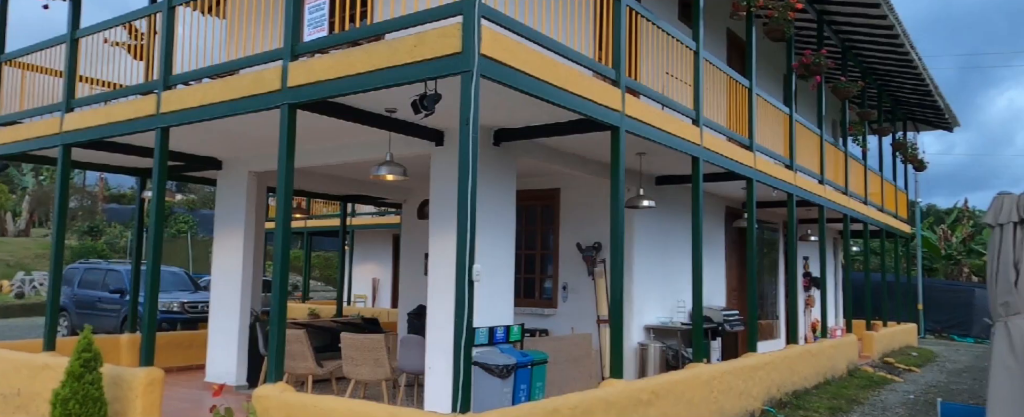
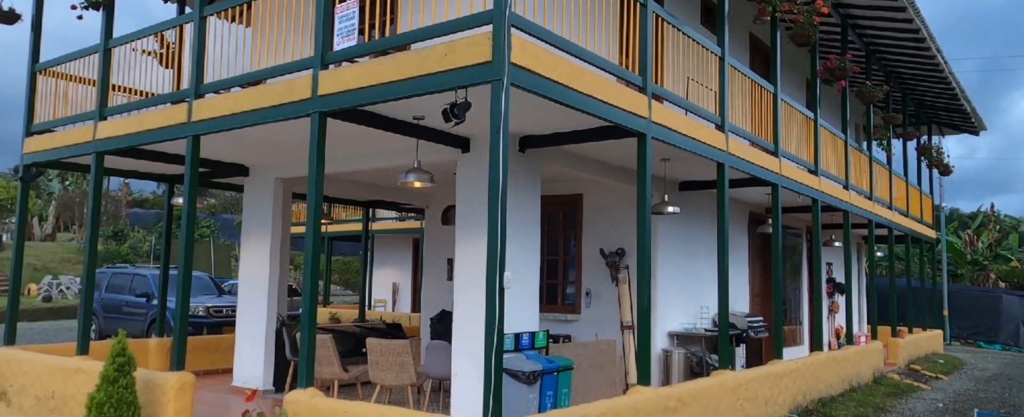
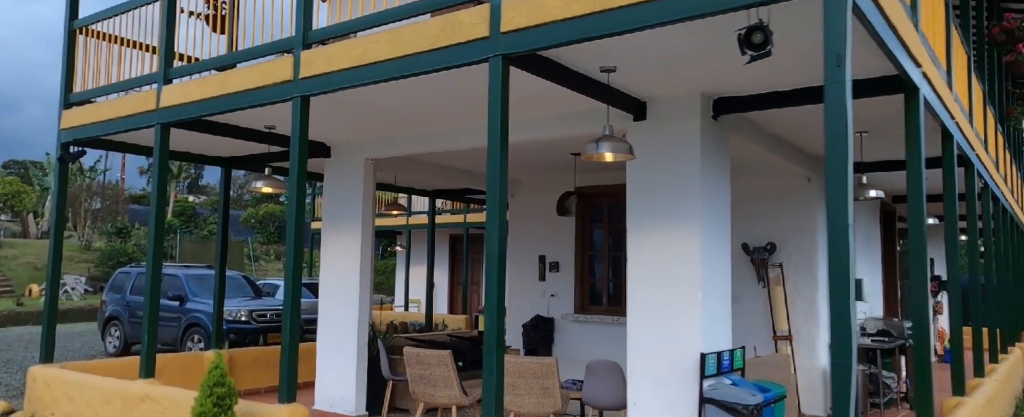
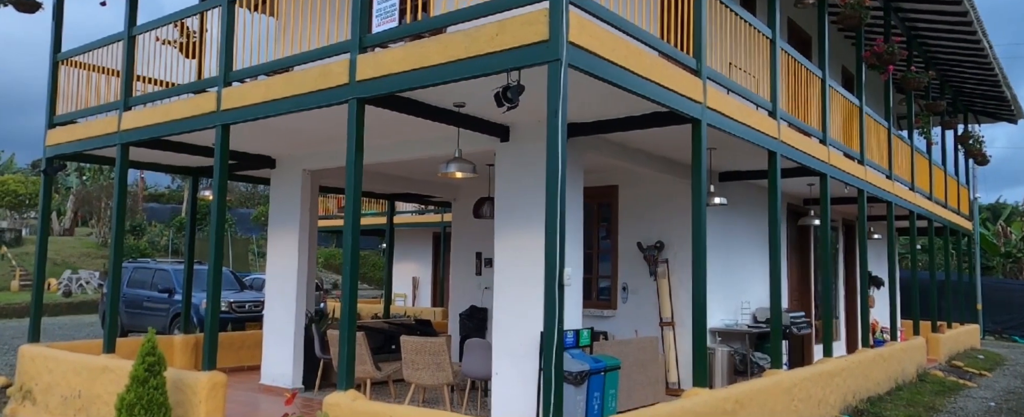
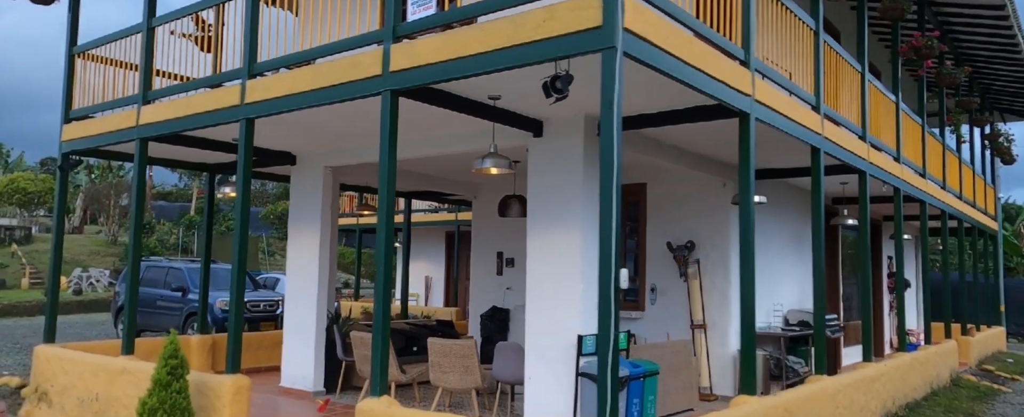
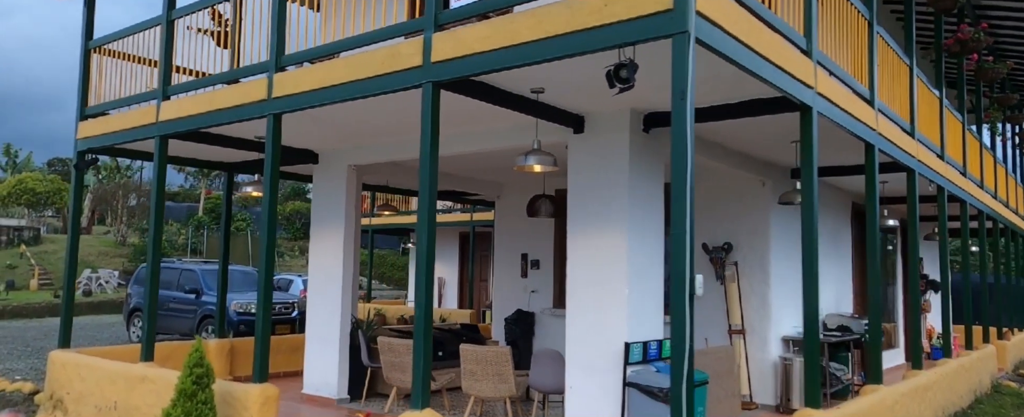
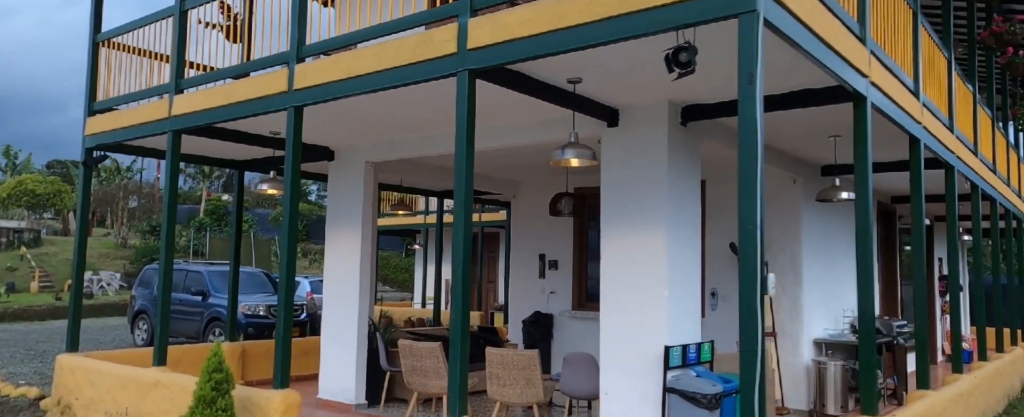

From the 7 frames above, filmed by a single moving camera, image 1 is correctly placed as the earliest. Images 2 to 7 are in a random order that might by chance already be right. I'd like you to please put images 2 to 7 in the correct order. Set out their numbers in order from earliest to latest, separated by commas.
2, 4, 5, 6, 7, 3
